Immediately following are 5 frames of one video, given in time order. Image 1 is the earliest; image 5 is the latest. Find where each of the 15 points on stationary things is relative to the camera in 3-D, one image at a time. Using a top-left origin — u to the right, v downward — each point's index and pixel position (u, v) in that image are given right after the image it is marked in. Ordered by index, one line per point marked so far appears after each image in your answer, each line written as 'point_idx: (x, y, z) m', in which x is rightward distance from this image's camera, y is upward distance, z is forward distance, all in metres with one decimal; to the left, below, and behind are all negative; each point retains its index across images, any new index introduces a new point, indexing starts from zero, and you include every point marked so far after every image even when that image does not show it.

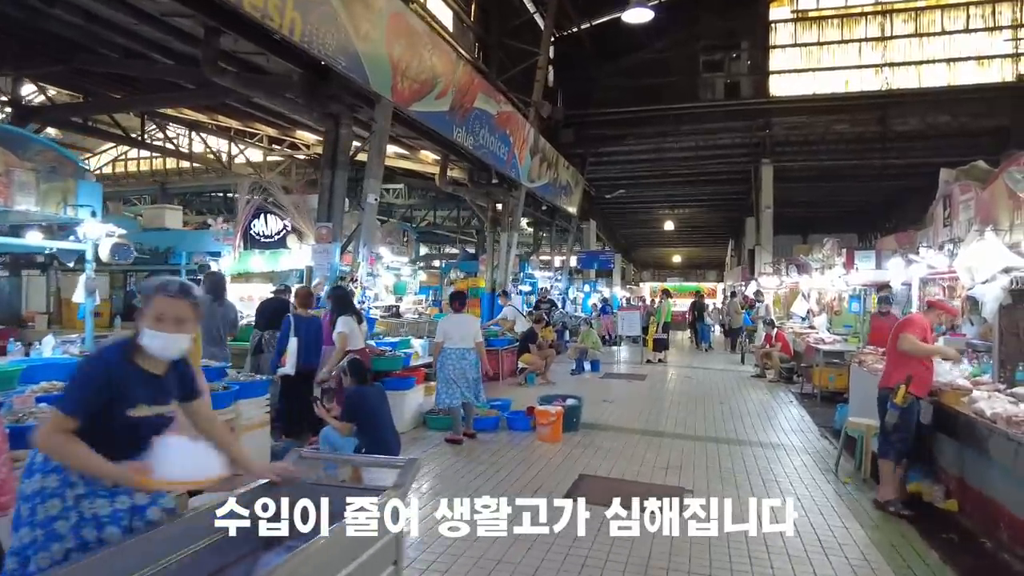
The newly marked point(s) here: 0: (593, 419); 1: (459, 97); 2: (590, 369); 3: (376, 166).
0: (+0.8, -1.4, +6.6) m
1: (-0.7, +2.6, +8.5) m
2: (+1.3, -1.4, +10.7) m
3: (-1.5, +1.3, +7.0) m
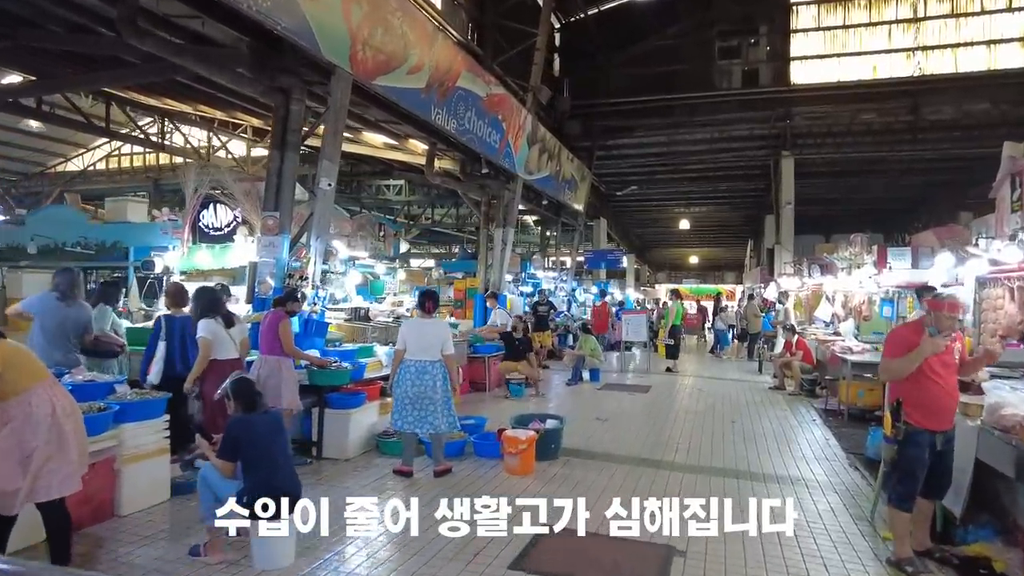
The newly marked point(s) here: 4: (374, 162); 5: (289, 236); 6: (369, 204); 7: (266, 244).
0: (+0.6, -1.4, +5.7) m
1: (-0.9, +2.6, +7.6) m
2: (+1.2, -1.4, +9.7) m
3: (-1.7, +1.3, +6.1) m
4: (-3.1, +2.9, +14.4) m
5: (-2.1, +0.5, +6.0) m
6: (-4.1, +2.4, +18.0) m
7: (-2.3, +0.4, +5.8) m
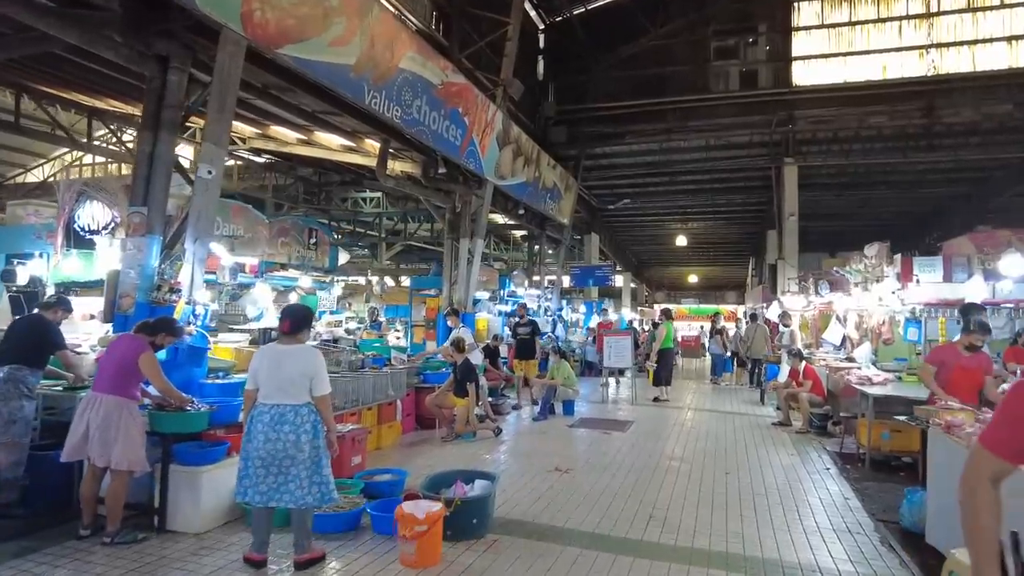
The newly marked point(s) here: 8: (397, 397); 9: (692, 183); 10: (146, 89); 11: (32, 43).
0: (0.0, -1.5, +4.3) m
1: (-1.4, +2.4, +6.4) m
2: (+0.7, -1.7, +8.4) m
3: (-2.3, +1.2, +4.8) m
4: (-3.6, +2.5, +13.2) m
5: (-2.7, +0.4, +4.8) m
6: (-4.5, +1.9, +16.8) m
7: (-2.8, +0.3, +4.6) m
8: (-1.2, -1.1, +6.4) m
9: (+4.8, +2.8, +16.7) m
10: (-2.8, +1.5, +4.9) m
11: (-4.3, +2.2, +5.7) m
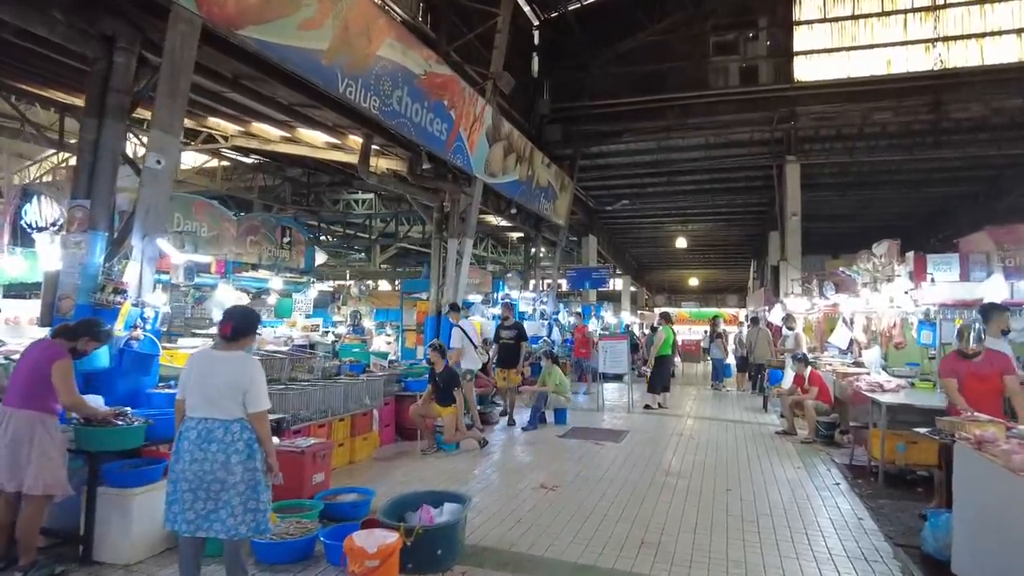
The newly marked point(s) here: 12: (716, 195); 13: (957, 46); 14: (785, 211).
0: (-0.1, -1.5, +3.9) m
1: (-1.6, +2.4, +6.0) m
2: (+0.5, -1.7, +7.9) m
3: (-2.4, +1.2, +4.4) m
4: (-3.7, +2.4, +12.8) m
5: (-2.8, +0.4, +4.3) m
6: (-4.7, +1.8, +16.4) m
7: (-2.9, +0.3, +4.2) m
8: (-1.3, -1.1, +6.0) m
9: (+4.6, +2.7, +16.2) m
10: (-3.0, +1.5, +4.5) m
11: (-4.5, +2.2, +5.3) m
12: (+5.5, +2.5, +16.9) m
13: (+8.3, +4.5, +11.6) m
14: (+5.9, +1.7, +13.7) m
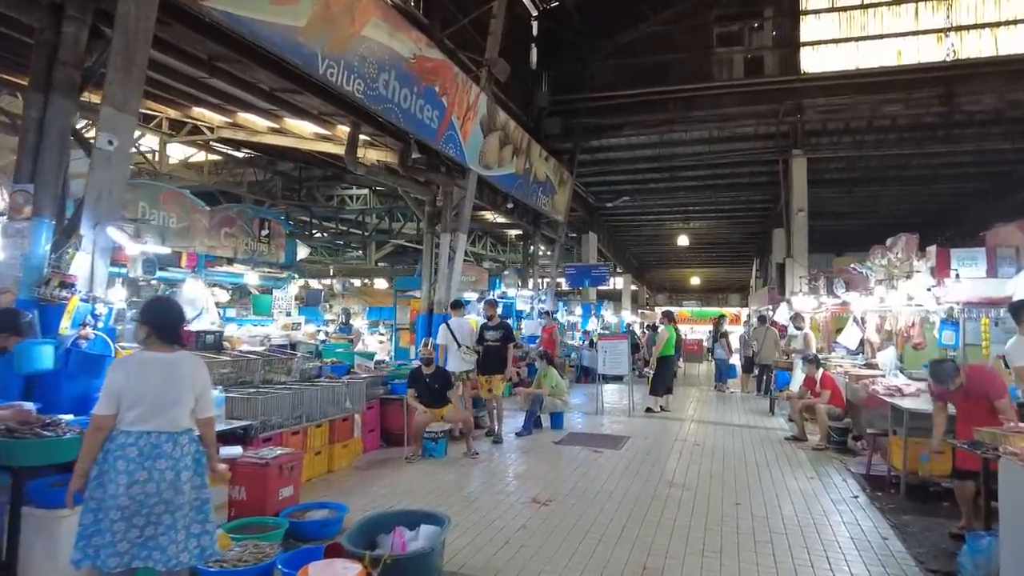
0: (-0.2, -1.5, +3.5) m
1: (-1.6, +2.4, +5.6) m
2: (+0.5, -1.7, +7.5) m
3: (-2.5, +1.3, +4.0) m
4: (-3.8, +2.5, +12.4) m
5: (-2.9, +0.4, +3.9) m
6: (-4.7, +1.9, +16.0) m
7: (-3.0, +0.3, +3.7) m
8: (-1.4, -1.1, +5.6) m
9: (+4.6, +2.7, +15.8) m
10: (-3.1, +1.6, +4.0) m
11: (-4.6, +2.3, +4.9) m
12: (+5.4, +2.5, +16.5) m
13: (+8.2, +4.5, +11.2) m
14: (+5.9, +1.7, +13.2) m
